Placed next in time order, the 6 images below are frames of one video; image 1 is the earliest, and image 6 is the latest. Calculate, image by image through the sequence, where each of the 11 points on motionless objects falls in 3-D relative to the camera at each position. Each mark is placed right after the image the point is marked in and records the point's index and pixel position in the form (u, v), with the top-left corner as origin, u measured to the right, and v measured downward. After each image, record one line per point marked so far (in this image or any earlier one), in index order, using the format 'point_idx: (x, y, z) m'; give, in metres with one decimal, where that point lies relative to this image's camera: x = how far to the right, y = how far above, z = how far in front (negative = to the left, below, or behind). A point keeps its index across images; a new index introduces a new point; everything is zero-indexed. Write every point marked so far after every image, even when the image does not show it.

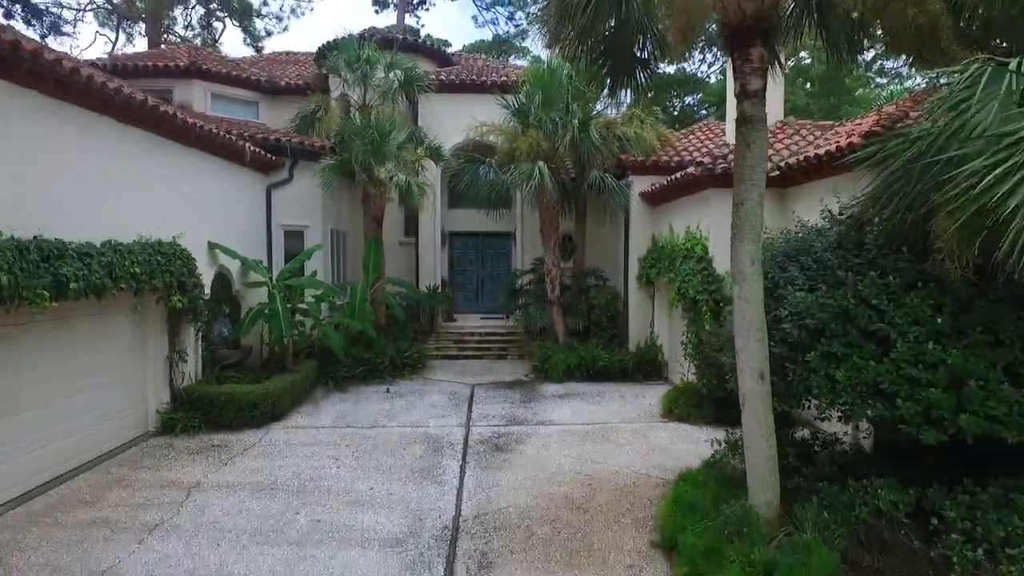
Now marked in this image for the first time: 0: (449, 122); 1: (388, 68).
0: (-1.2, +3.4, +14.9) m
1: (-2.3, +4.0, +13.5) m
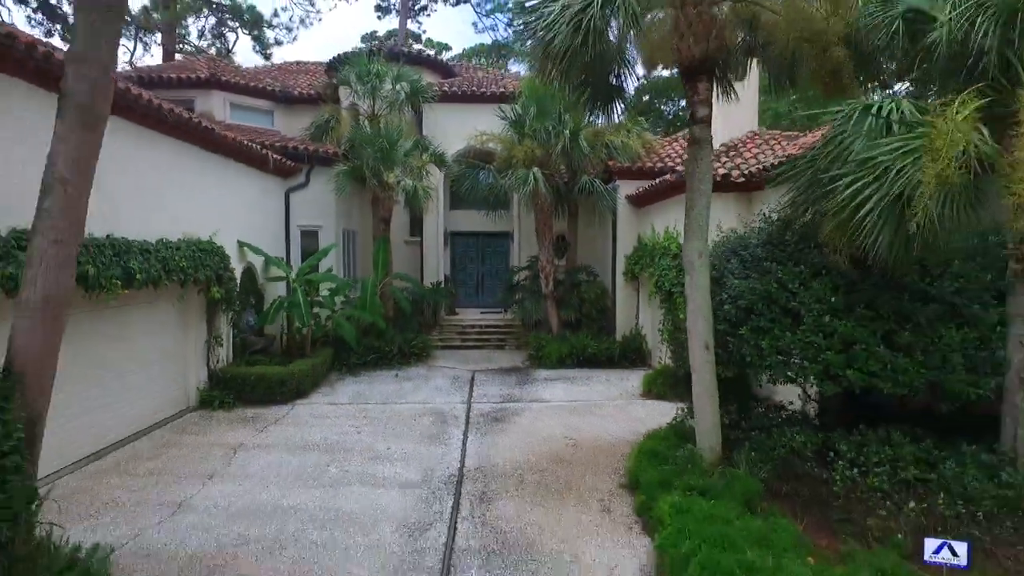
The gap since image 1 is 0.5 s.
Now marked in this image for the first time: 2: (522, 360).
0: (-1.3, +3.4, +16.1) m
1: (-2.3, +4.1, +14.7) m
2: (+0.2, -1.3, +13.5) m
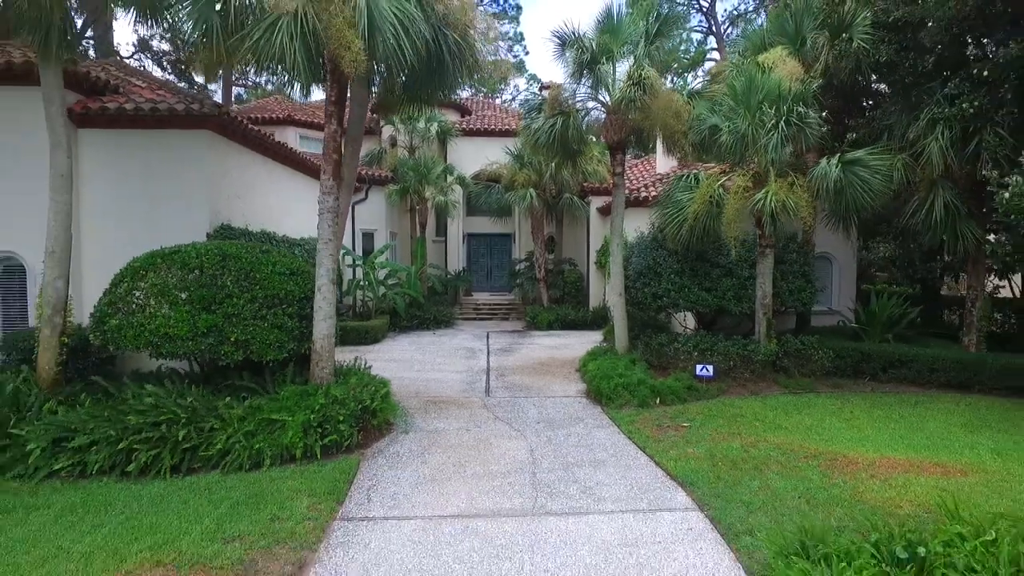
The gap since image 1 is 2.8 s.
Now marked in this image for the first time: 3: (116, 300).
0: (-1.2, +3.8, +21.5) m
1: (-2.3, +4.5, +20.0) m
2: (+0.3, -0.9, +18.9) m
3: (-3.8, -0.1, +7.1) m
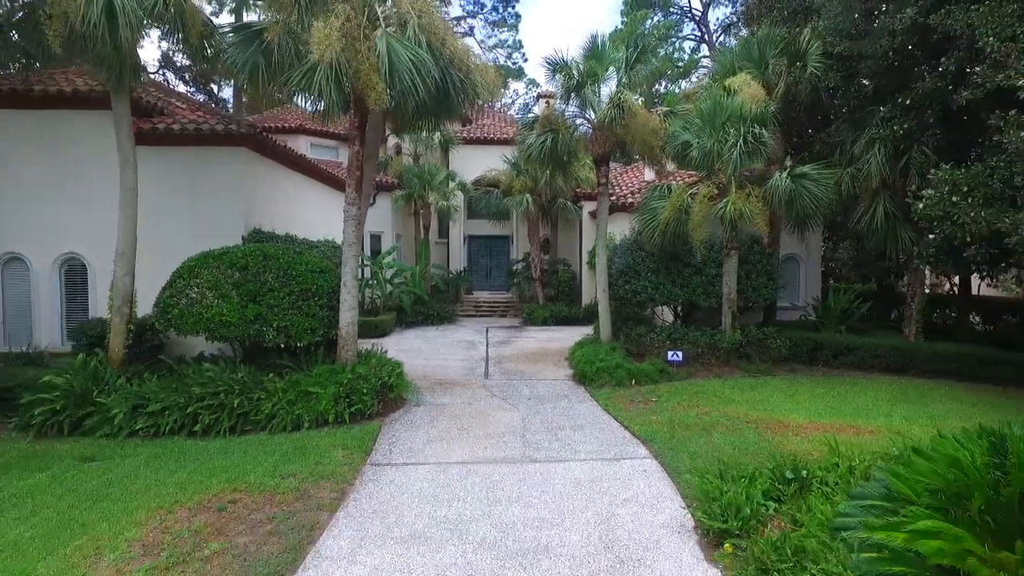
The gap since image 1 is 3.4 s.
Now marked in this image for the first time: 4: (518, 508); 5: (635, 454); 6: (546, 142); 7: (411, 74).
0: (-1.3, +3.8, +22.9) m
1: (-2.3, +4.5, +21.4) m
2: (+0.2, -0.9, +20.3) m
3: (-3.8, -0.1, +8.5) m
4: (0.0, -1.6, +5.5) m
5: (+1.1, -1.5, +6.8) m
6: (+0.6, +2.5, +12.5) m
7: (-1.0, +2.2, +7.6) m
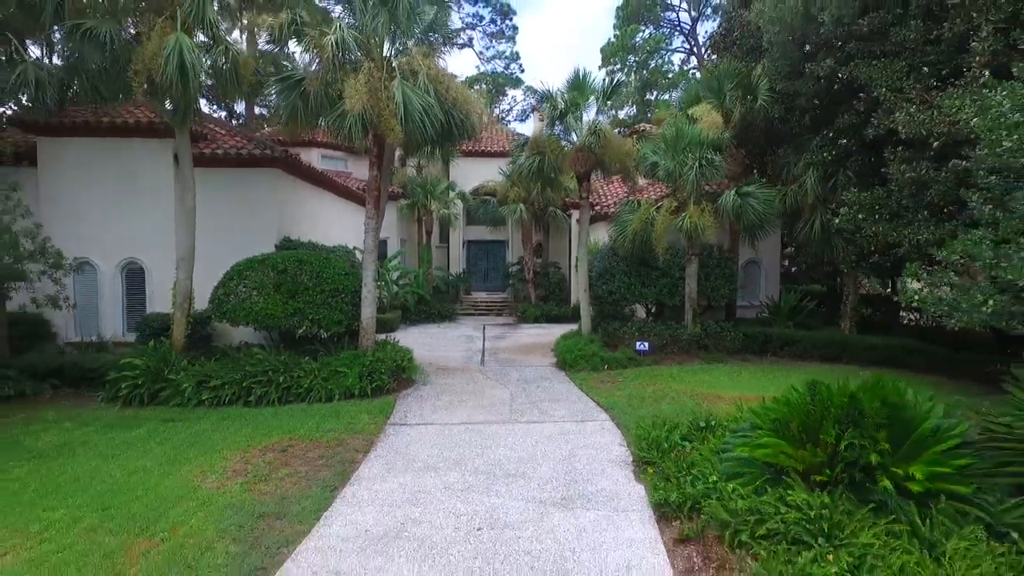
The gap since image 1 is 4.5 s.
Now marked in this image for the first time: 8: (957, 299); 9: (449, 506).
0: (-1.4, +3.8, +24.8) m
1: (-2.5, +4.5, +23.3) m
2: (0.0, -0.9, +22.2) m
3: (-4.0, 0.0, +10.4) m
4: (-0.1, -1.6, +7.4) m
5: (+1.0, -1.5, +8.7) m
6: (+0.5, +2.5, +14.4) m
7: (-1.2, +2.2, +9.5) m
8: (+3.8, -0.1, +6.3) m
9: (-0.5, -1.7, +5.9) m
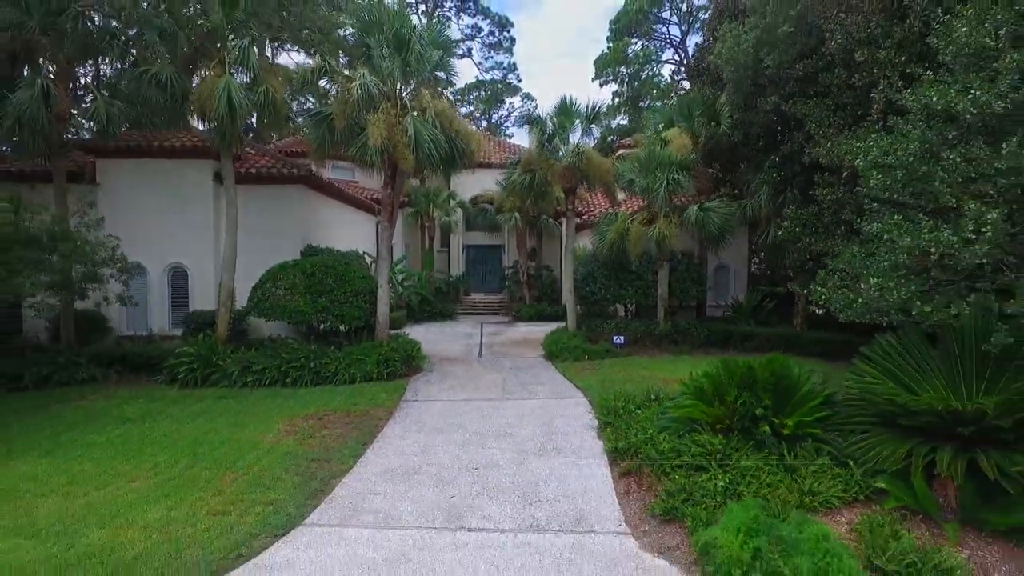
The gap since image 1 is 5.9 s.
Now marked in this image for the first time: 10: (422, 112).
0: (-1.5, +3.8, +26.7) m
1: (-2.6, +4.4, +25.2) m
2: (-0.1, -1.0, +24.1) m
3: (-4.1, -0.1, +12.3) m
4: (-0.2, -1.6, +9.3) m
5: (+0.9, -1.5, +10.6) m
6: (+0.3, +2.4, +16.3) m
7: (-1.3, +2.2, +11.4) m
8: (+3.7, -0.1, +8.2) m
9: (-0.6, -1.7, +7.8) m
10: (-1.4, +2.8, +11.7) m
